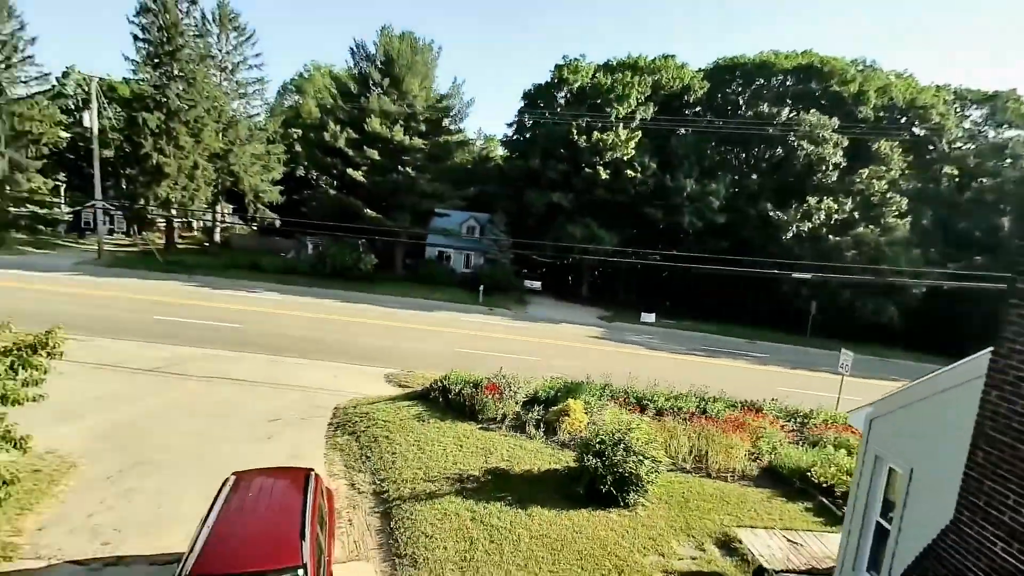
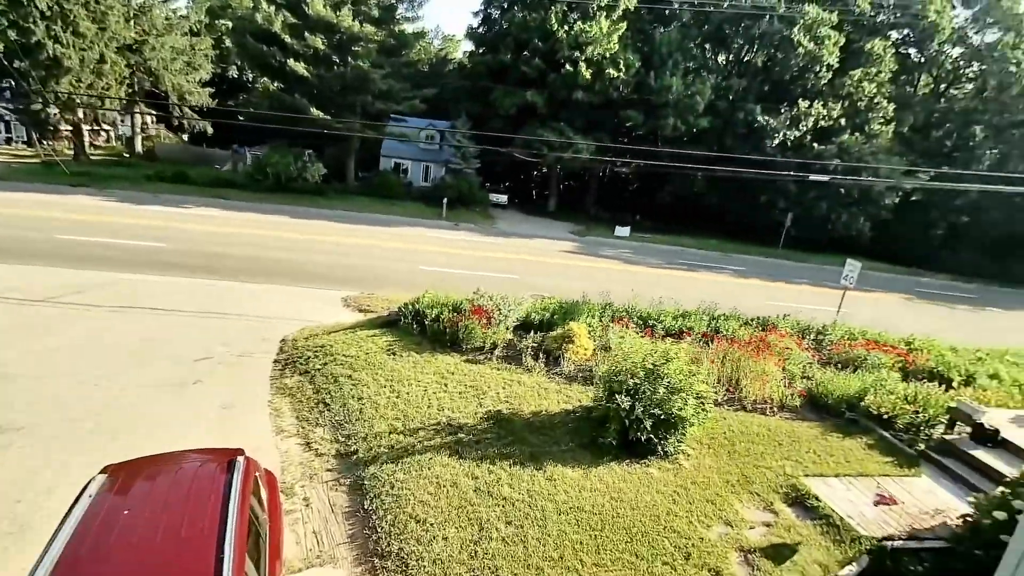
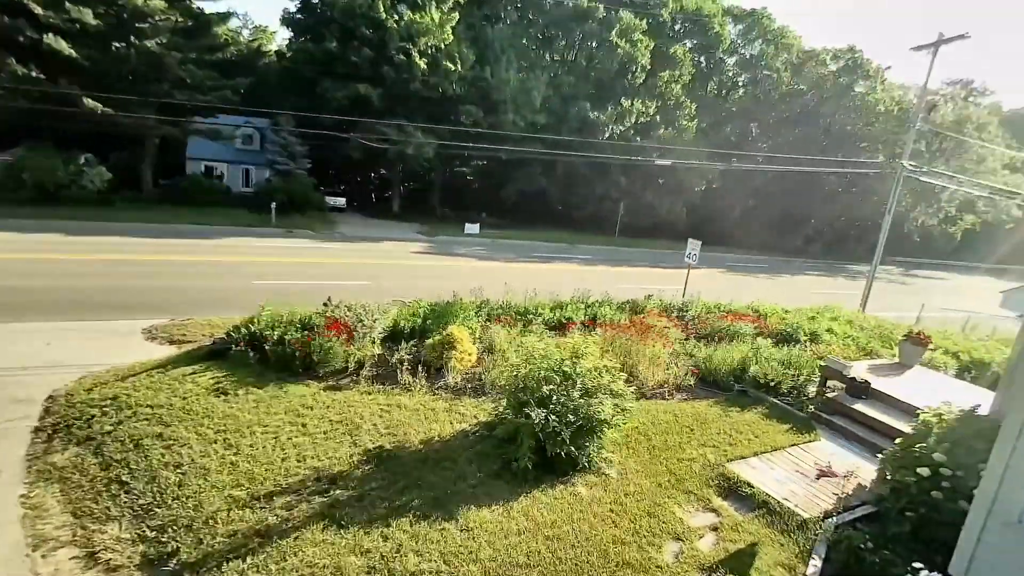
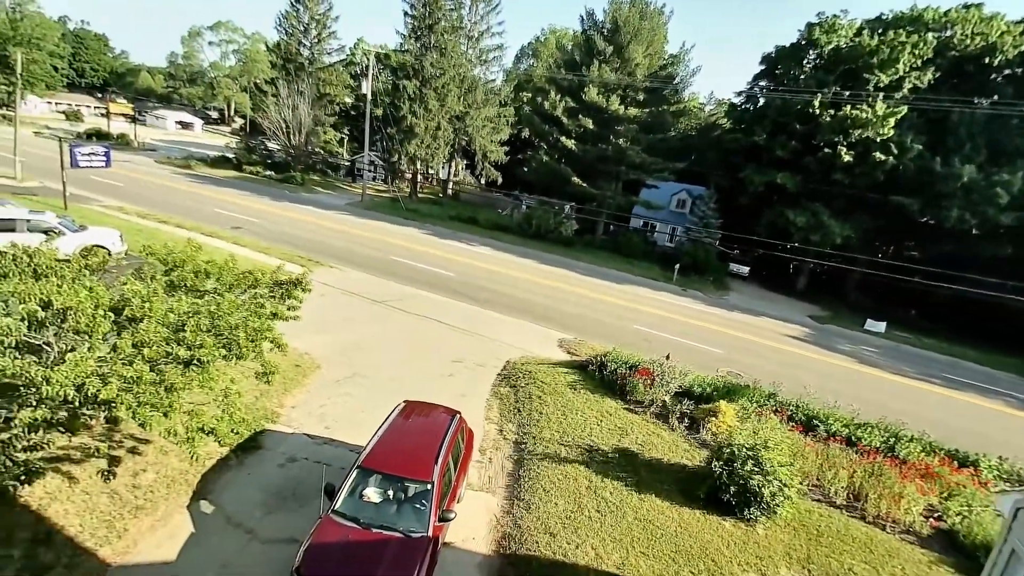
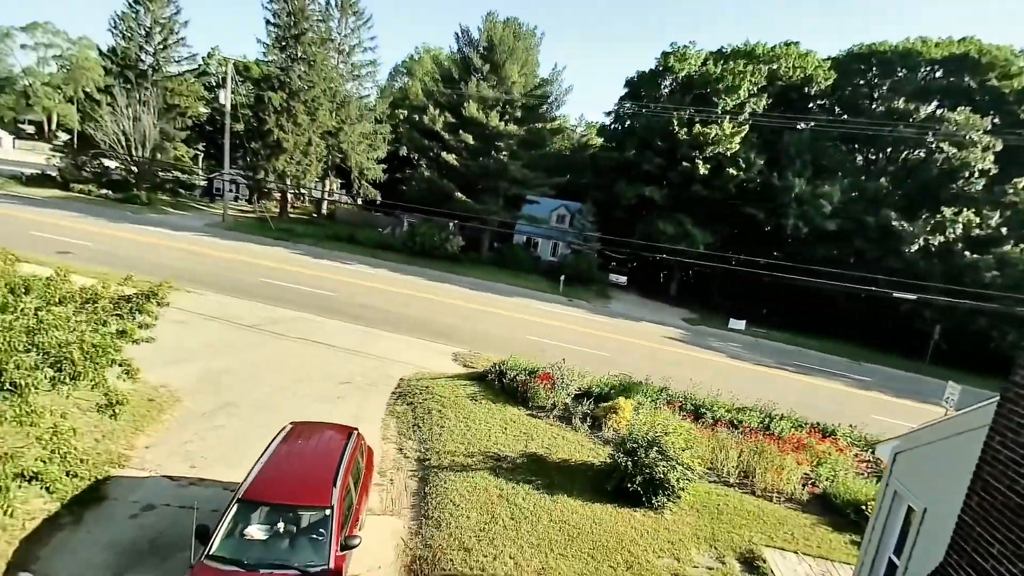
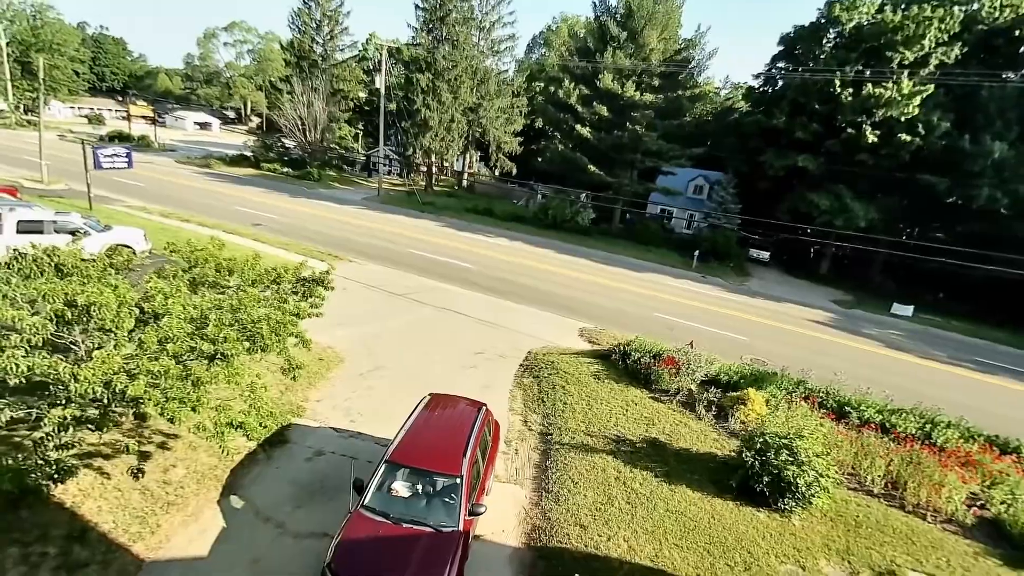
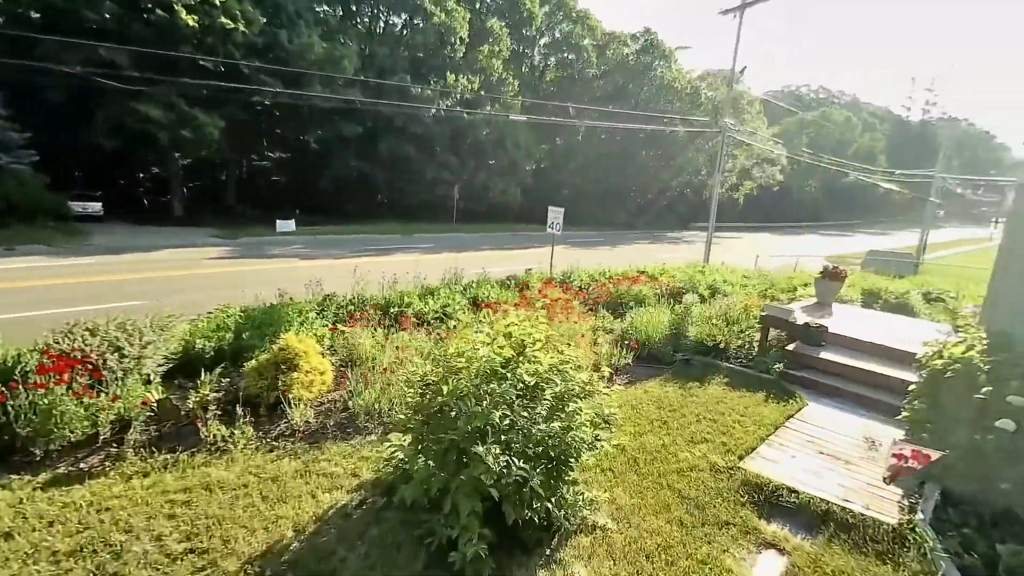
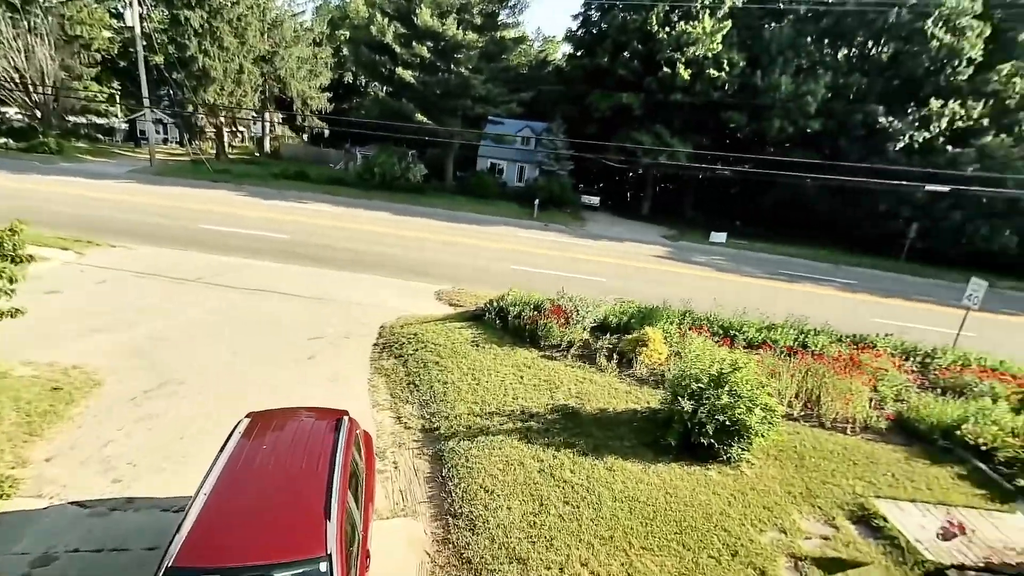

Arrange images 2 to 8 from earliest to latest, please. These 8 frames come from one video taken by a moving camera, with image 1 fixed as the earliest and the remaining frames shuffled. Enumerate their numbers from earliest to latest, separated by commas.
5, 4, 6, 8, 2, 3, 7
